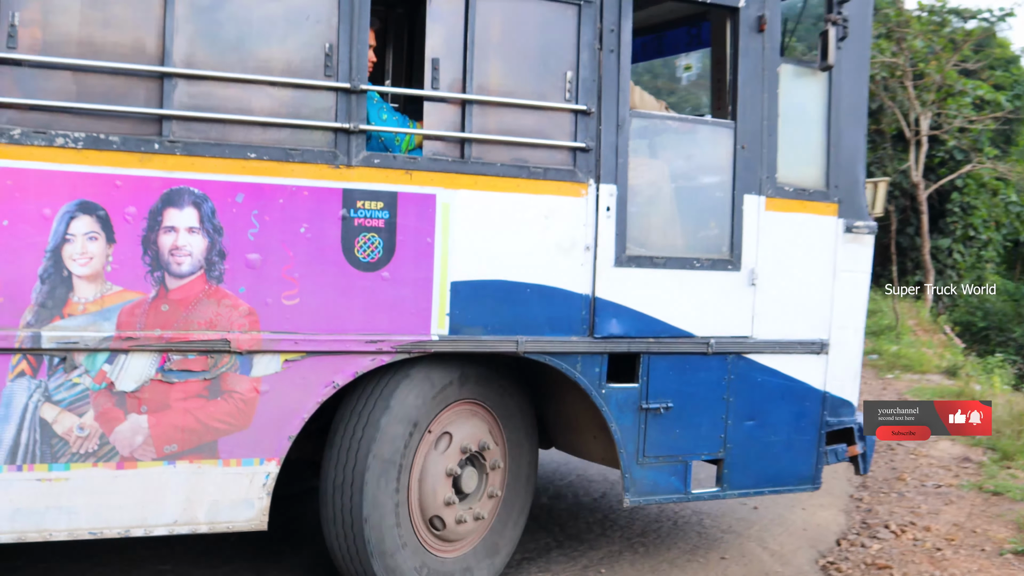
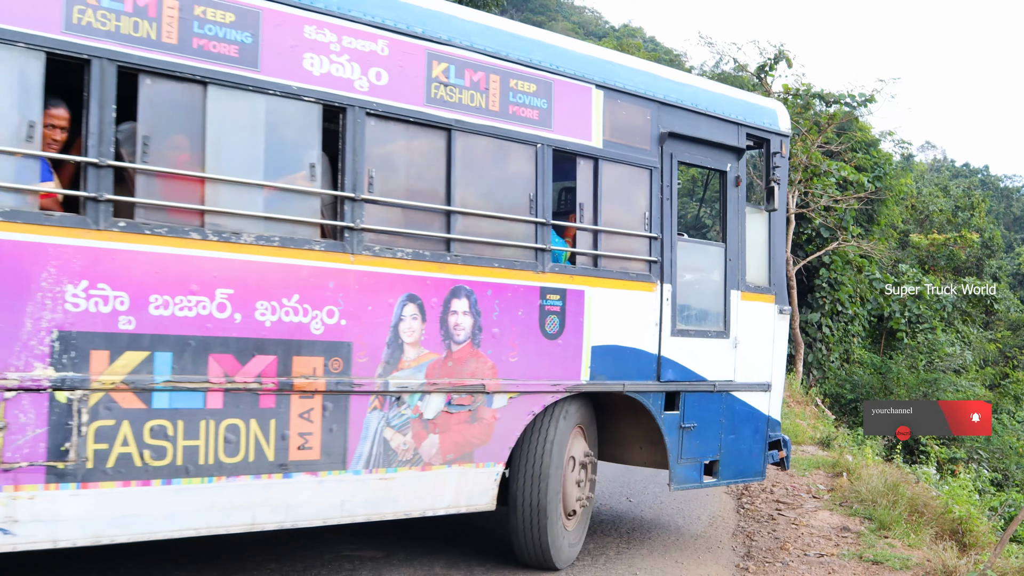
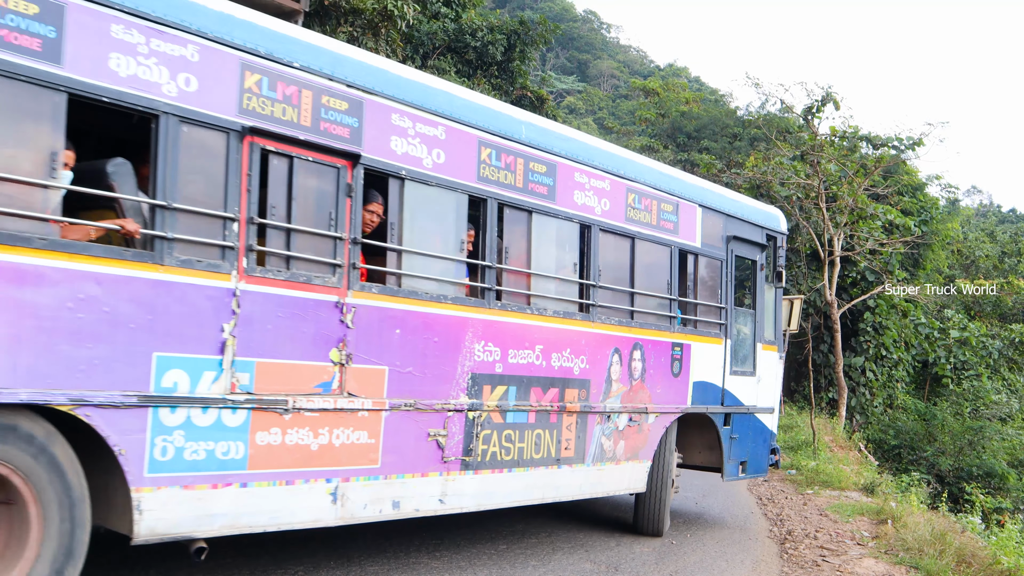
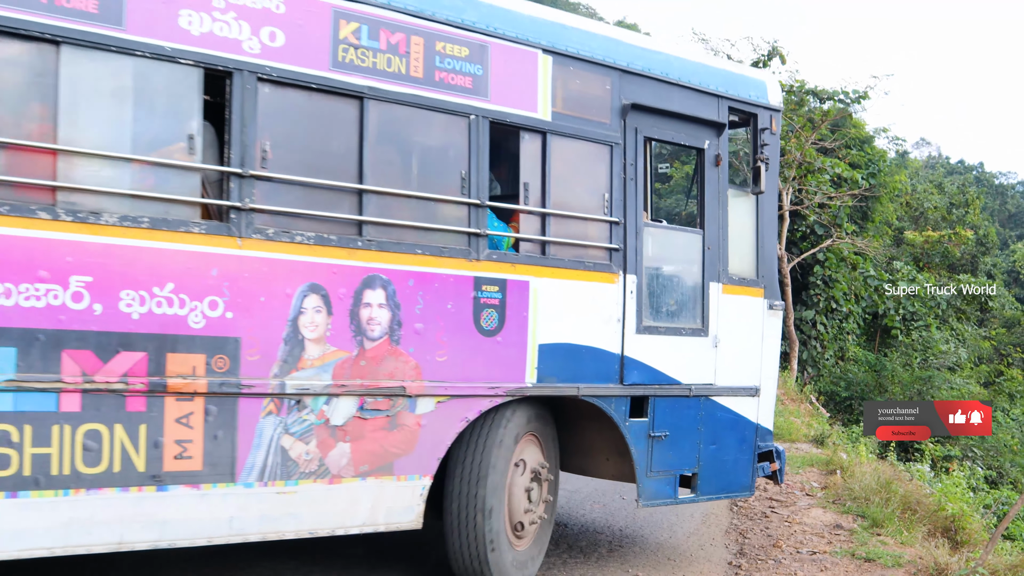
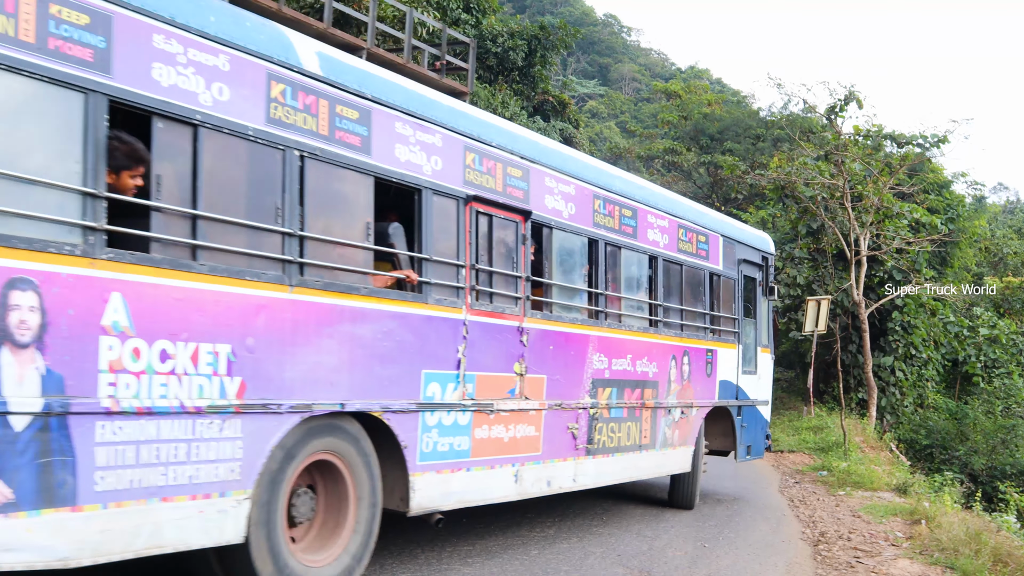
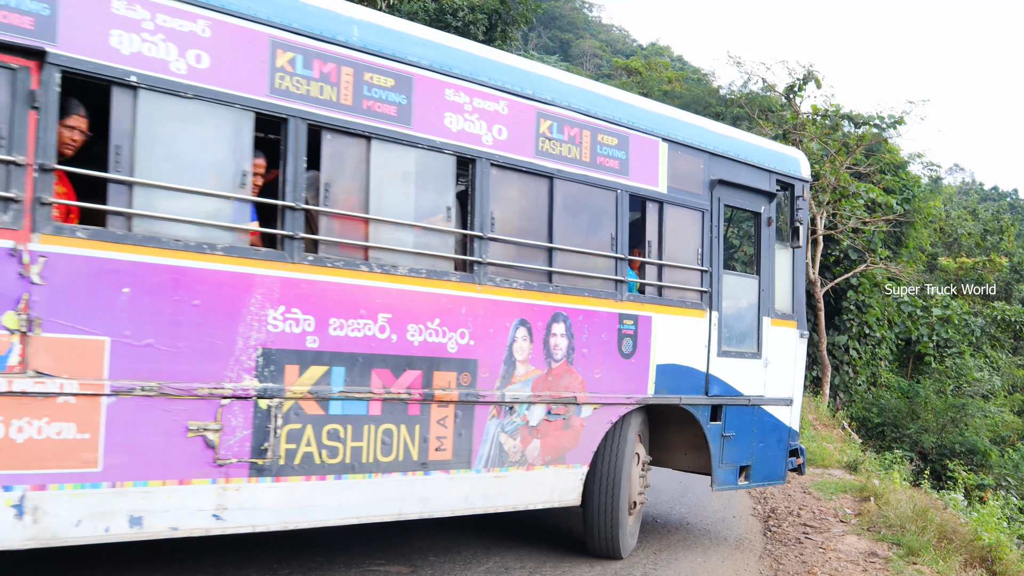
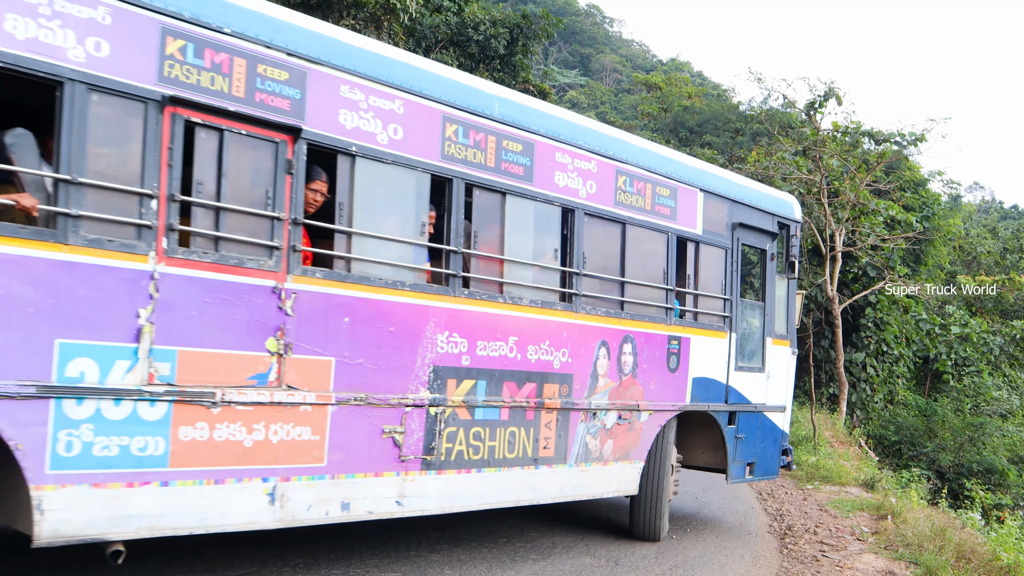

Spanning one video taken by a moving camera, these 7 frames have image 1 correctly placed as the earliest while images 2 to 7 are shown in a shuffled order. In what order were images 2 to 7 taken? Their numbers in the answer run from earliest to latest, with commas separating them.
4, 2, 6, 7, 3, 5
